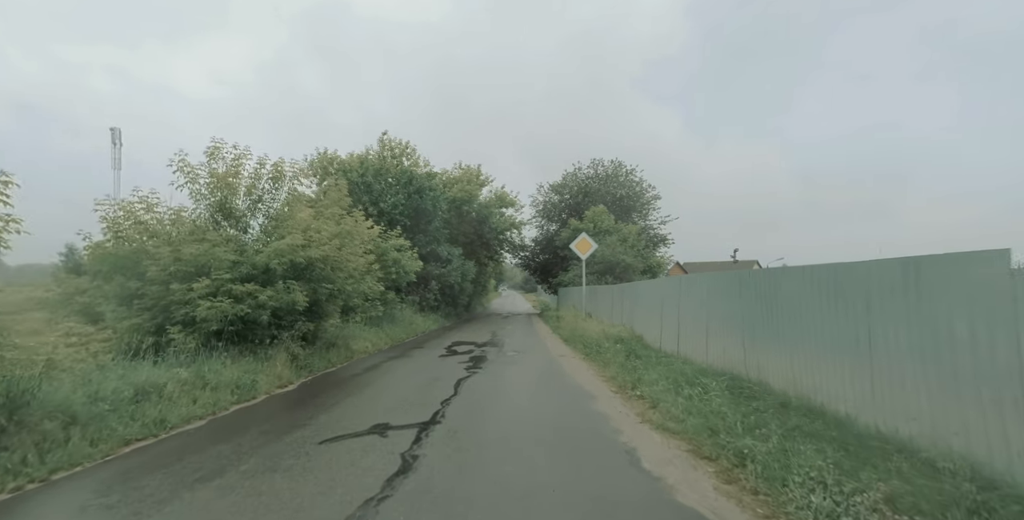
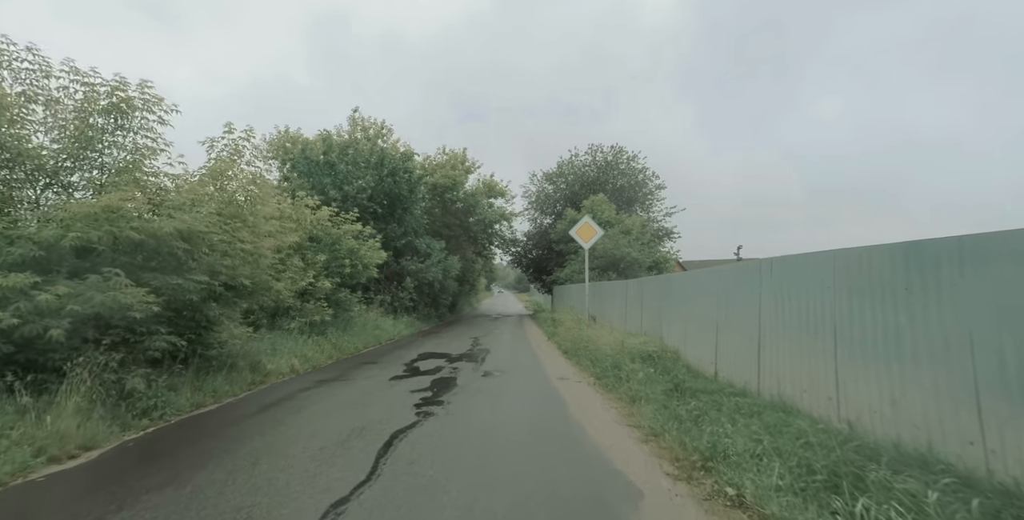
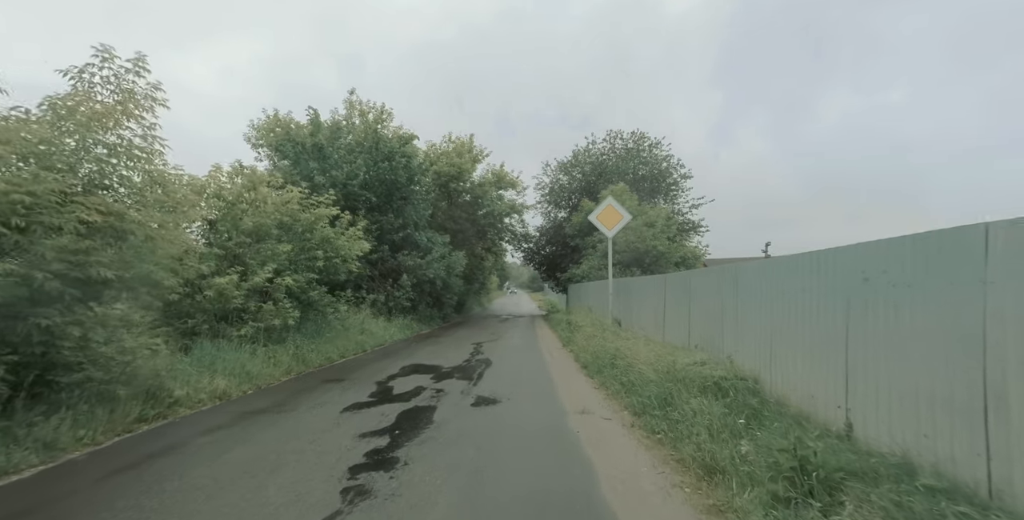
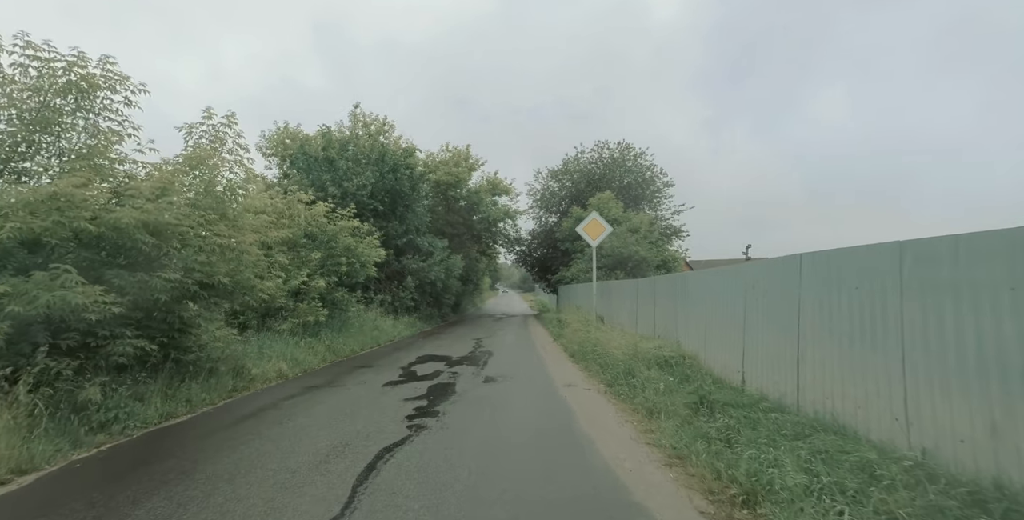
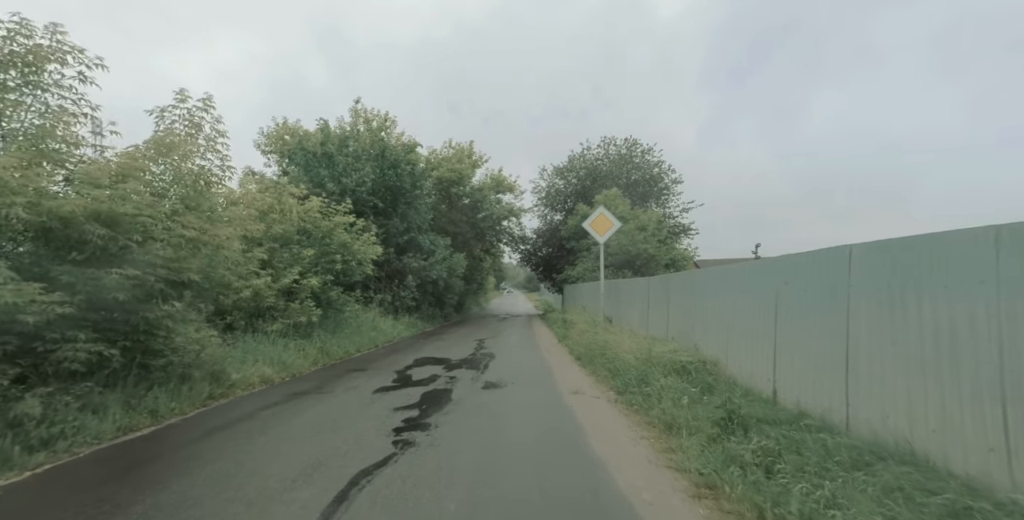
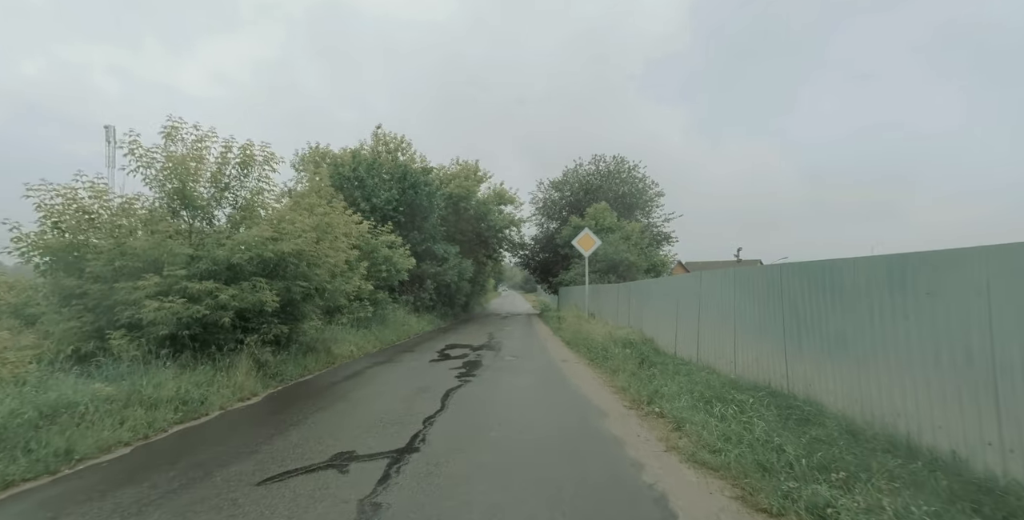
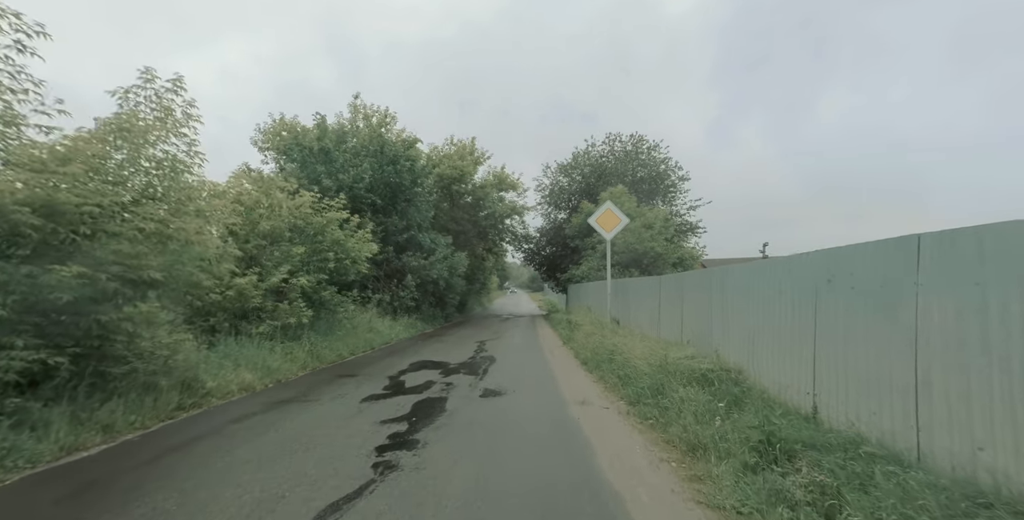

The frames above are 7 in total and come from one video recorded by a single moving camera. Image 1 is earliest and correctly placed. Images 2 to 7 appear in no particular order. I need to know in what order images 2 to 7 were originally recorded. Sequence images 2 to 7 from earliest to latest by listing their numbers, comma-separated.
6, 2, 4, 5, 7, 3
